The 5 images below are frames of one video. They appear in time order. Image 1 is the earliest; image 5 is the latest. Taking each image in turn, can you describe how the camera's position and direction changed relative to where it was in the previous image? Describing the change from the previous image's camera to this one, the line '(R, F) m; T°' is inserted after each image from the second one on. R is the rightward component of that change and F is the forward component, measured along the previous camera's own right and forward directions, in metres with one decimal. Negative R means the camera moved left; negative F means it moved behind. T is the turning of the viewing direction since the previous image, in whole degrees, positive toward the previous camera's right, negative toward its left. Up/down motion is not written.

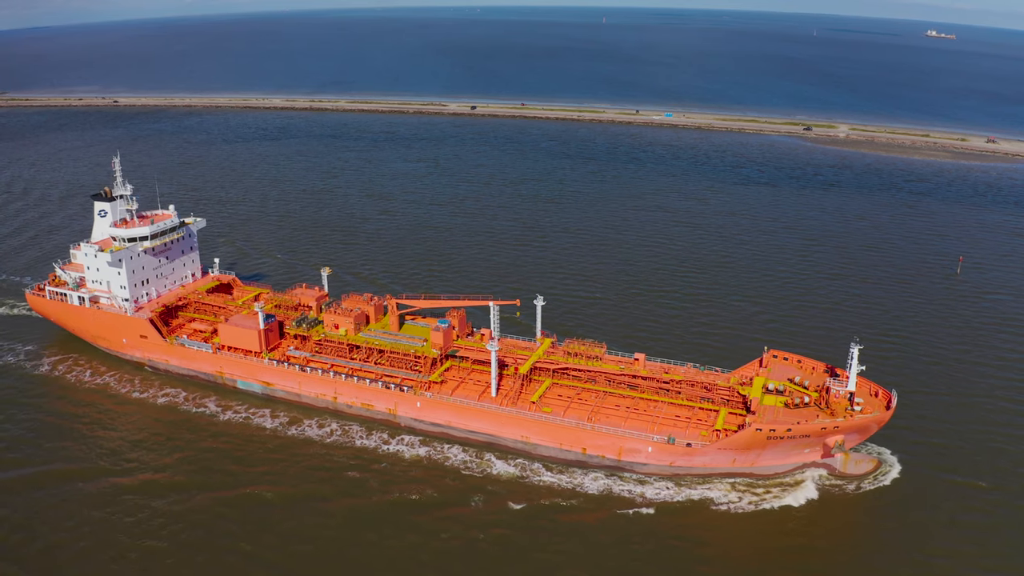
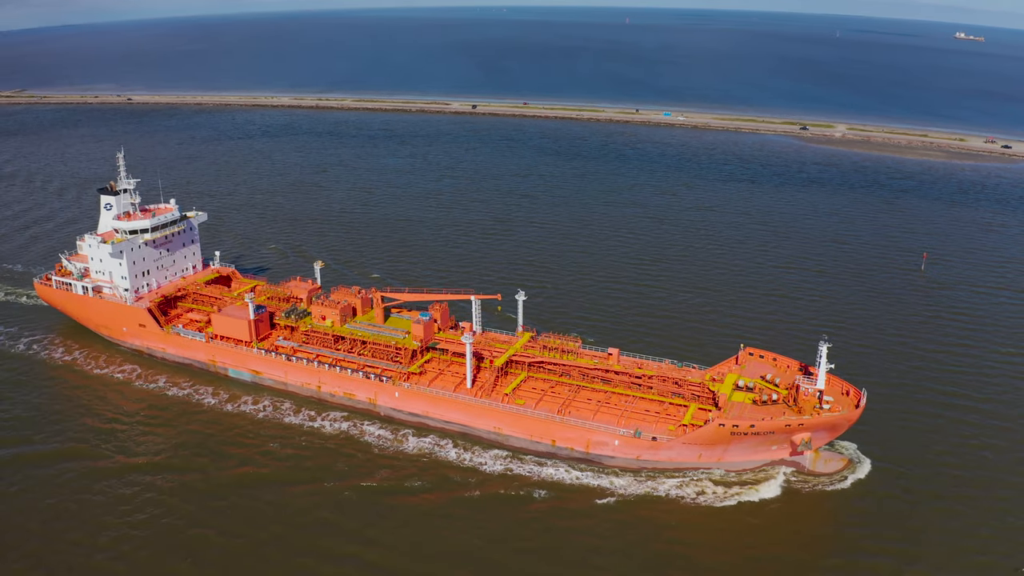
(+3.2, -1.0) m; -2°
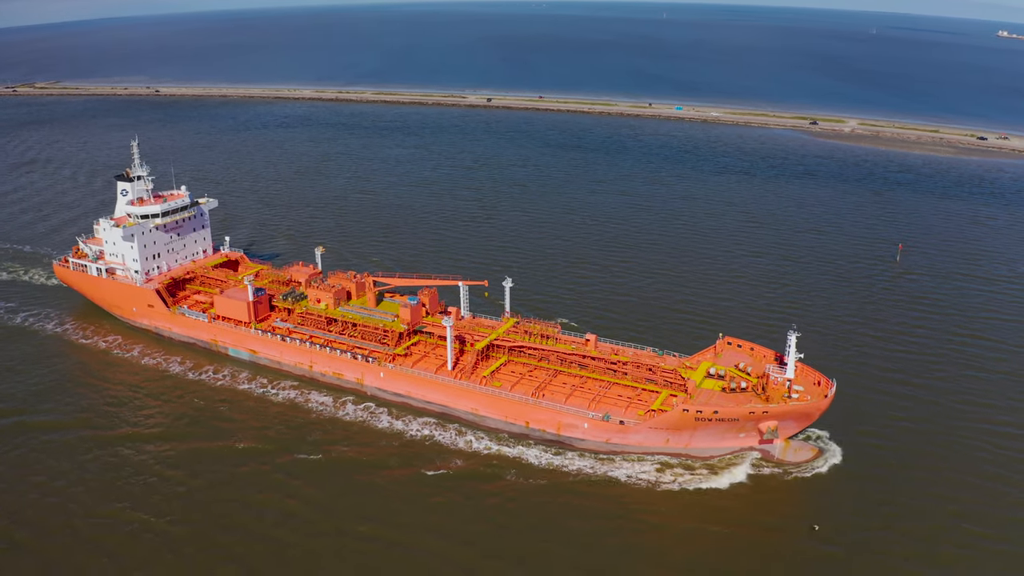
(+3.9, -1.0) m; -3°
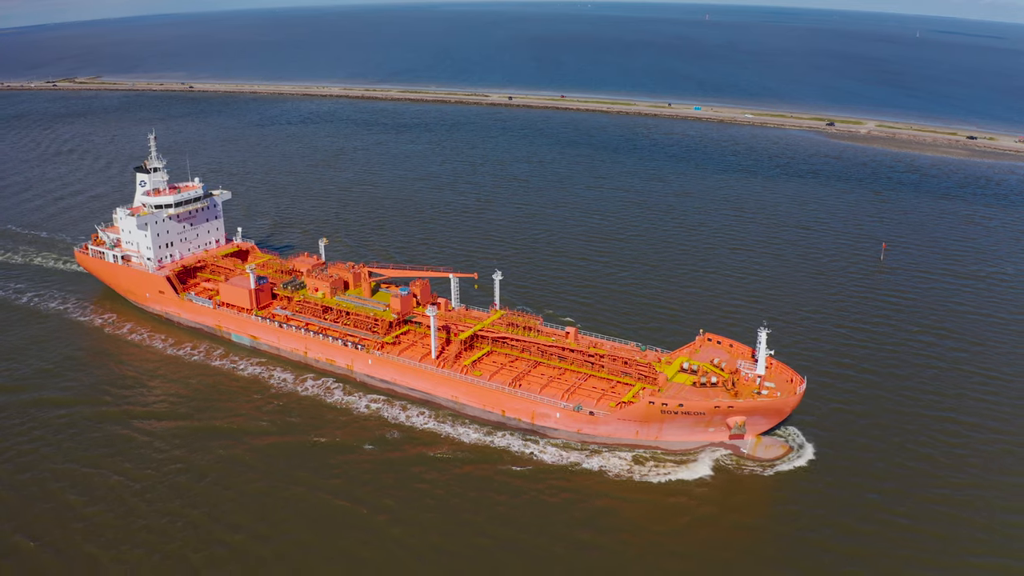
(+4.3, -0.7) m; -3°
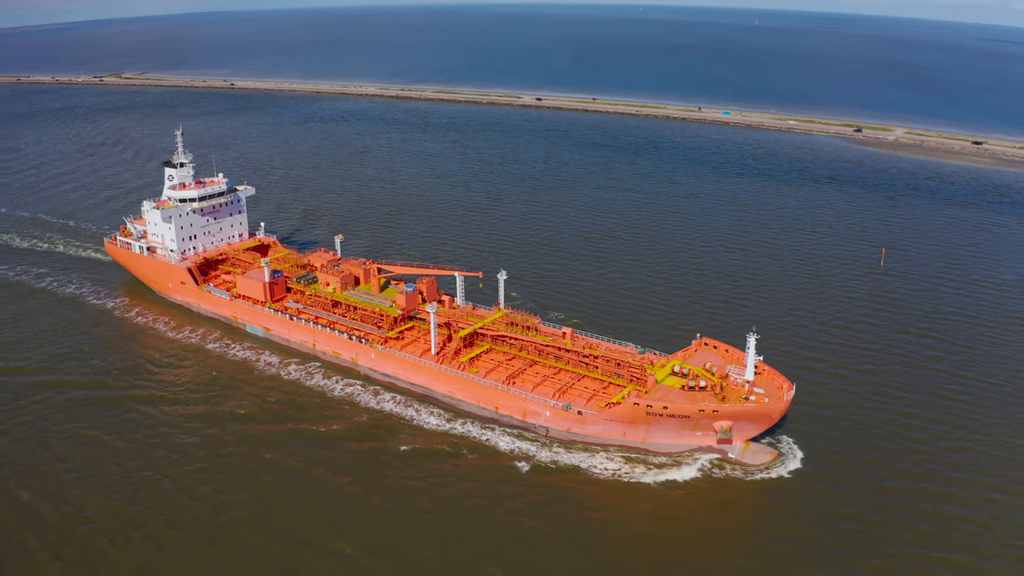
(+3.2, -0.7) m; -3°
